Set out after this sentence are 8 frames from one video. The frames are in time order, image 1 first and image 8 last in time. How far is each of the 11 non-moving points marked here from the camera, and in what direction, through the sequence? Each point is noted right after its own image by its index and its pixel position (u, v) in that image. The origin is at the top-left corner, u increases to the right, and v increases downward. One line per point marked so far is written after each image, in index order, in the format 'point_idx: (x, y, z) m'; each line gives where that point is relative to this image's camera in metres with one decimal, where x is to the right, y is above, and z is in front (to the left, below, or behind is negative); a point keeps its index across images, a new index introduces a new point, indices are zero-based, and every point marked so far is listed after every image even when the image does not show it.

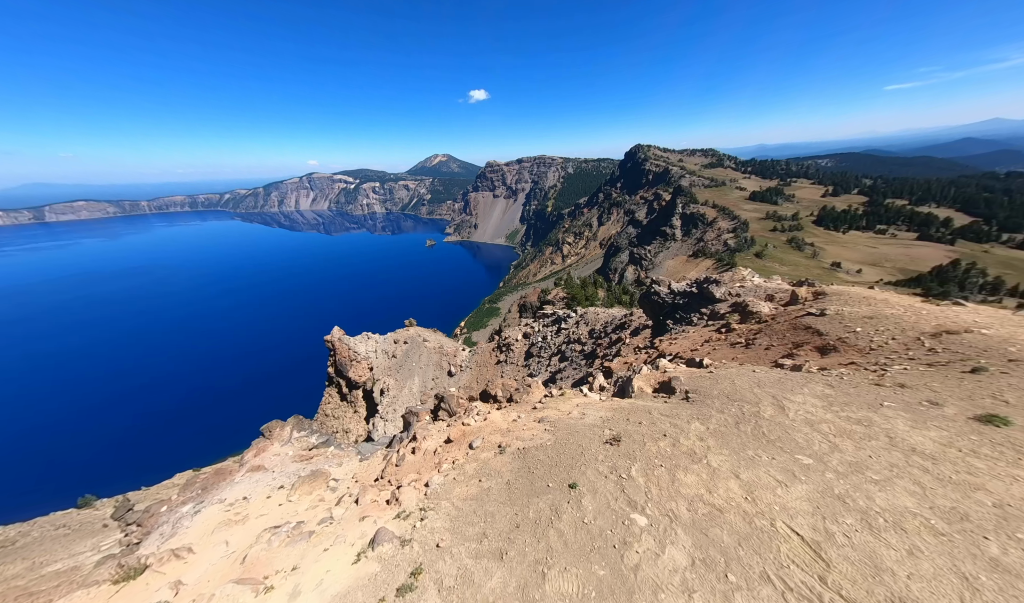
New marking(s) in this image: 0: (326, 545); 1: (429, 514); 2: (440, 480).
0: (-9.3, -11.3, +16.4) m
1: (-4.1, -10.1, +15.8) m
2: (-4.0, -9.6, +17.8) m
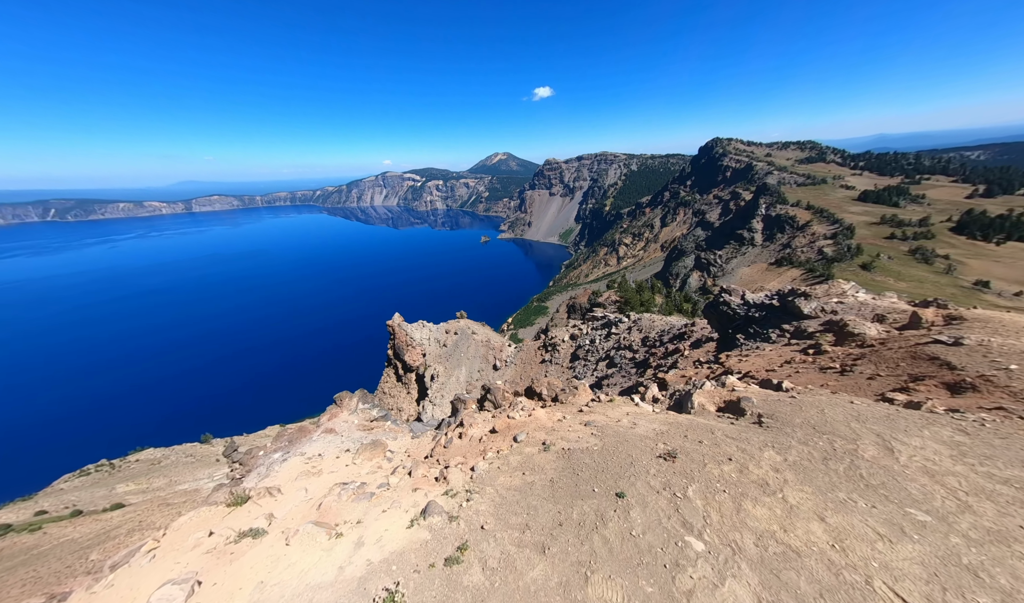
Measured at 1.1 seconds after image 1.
0: (-7.2, -10.9, +17.6) m
1: (-2.0, -9.9, +16.3) m
2: (-1.6, -9.4, +18.2) m
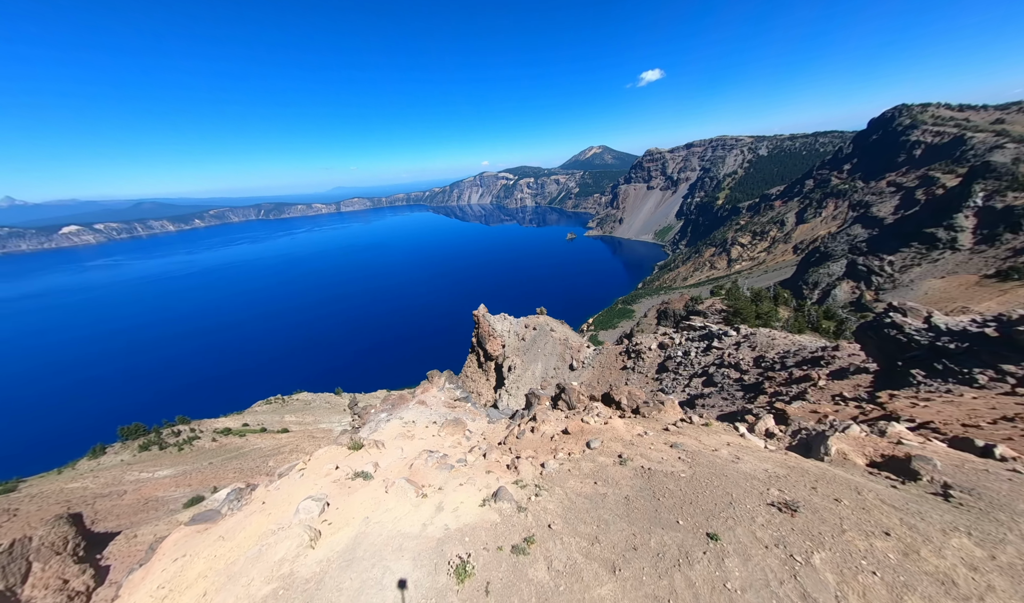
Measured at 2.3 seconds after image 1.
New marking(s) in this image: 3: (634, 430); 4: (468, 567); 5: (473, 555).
0: (-3.1, -10.5, +18.7) m
1: (+1.6, -9.8, +16.1) m
2: (+2.5, -9.3, +17.9) m
3: (+7.8, -8.2, +19.9) m
4: (-1.8, -10.9, +13.3) m
5: (-1.7, -10.9, +13.9) m
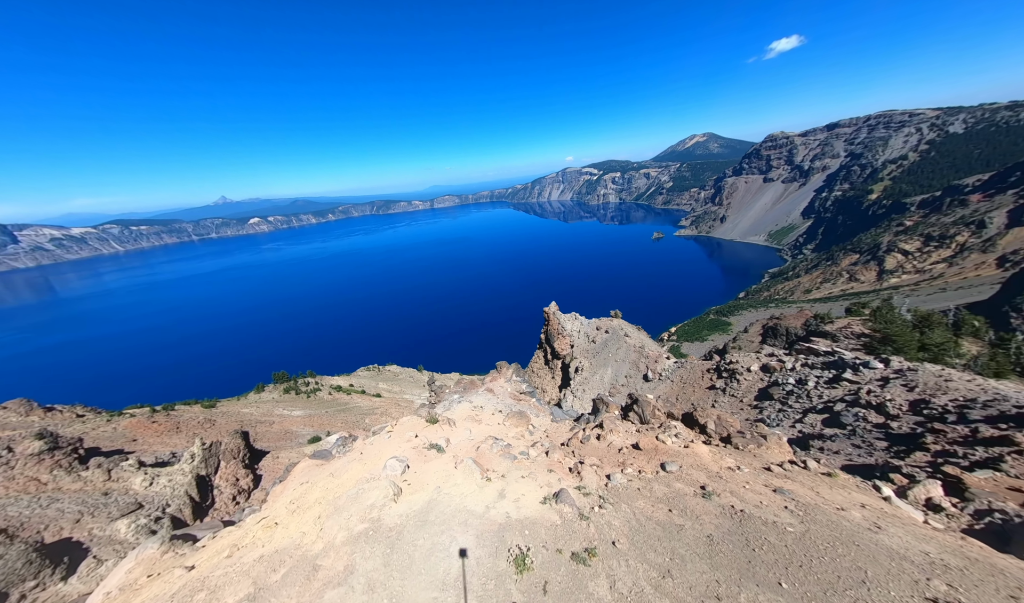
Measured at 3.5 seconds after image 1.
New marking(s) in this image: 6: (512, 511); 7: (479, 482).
0: (+0.6, -10.3, +18.8) m
1: (+4.7, -10.0, +15.2) m
2: (+5.9, -9.6, +16.7) m
3: (+11.7, -8.8, +17.5) m
4: (+0.6, -10.8, +13.2) m
5: (+0.8, -10.8, +13.8) m
6: (-0.1, -10.7, +15.9) m
7: (-2.0, -10.4, +18.2) m
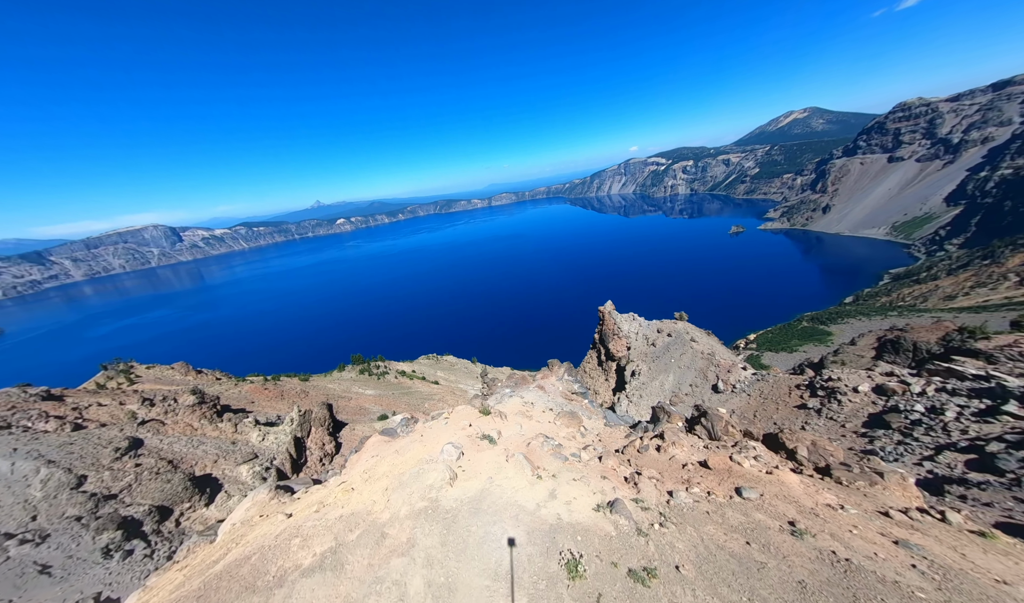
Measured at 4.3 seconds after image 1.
0: (+3.6, -10.2, +18.2) m
1: (+7.0, -10.0, +14.0) m
2: (+8.6, -9.7, +15.3) m
3: (+14.3, -9.0, +15.1) m
4: (+2.7, -10.8, +12.7) m
5: (+3.0, -10.8, +13.2) m
6: (+2.4, -10.6, +15.5) m
7: (+0.9, -10.3, +18.0) m
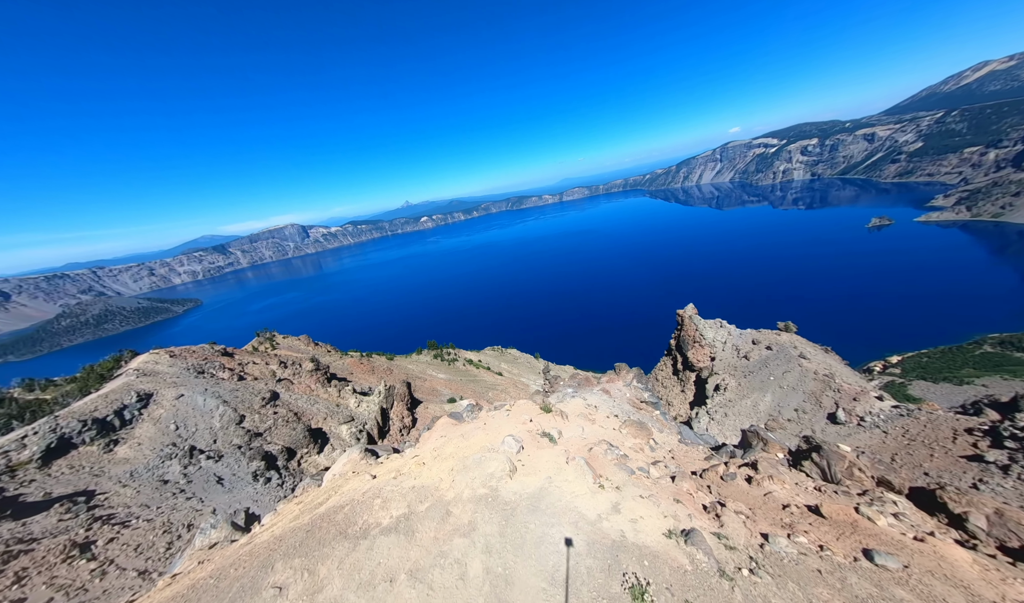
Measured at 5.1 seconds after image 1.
0: (+6.9, -10.3, +16.7) m
1: (+9.4, -10.3, +11.8) m
2: (+11.2, -10.0, +12.8) m
3: (+16.8, -9.6, +11.3) m
4: (+4.9, -10.9, +11.4) m
5: (+5.3, -10.9, +11.9) m
6: (+5.2, -10.7, +14.2) m
7: (+4.3, -10.3, +17.0) m
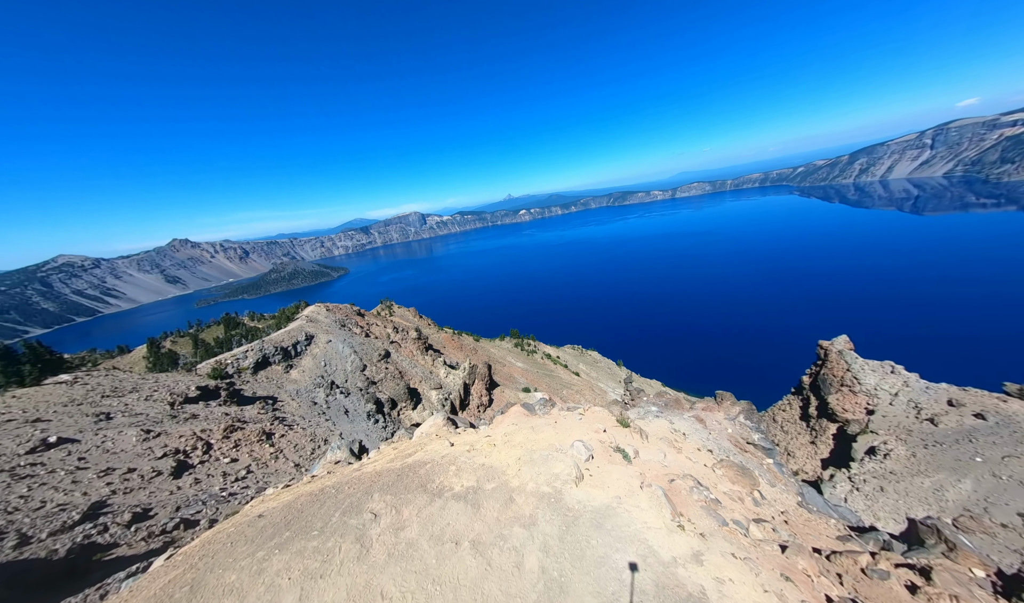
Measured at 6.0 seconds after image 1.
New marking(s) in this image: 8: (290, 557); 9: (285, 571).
0: (+9.9, -11.2, +13.7) m
1: (+10.9, -11.4, +8.4) m
2: (+12.9, -11.3, +8.7) m
3: (+17.8, -11.7, +5.8) m
4: (+6.4, -11.4, +9.3) m
5: (+6.9, -11.5, +9.6) m
6: (+7.5, -11.2, +11.9) m
7: (+7.5, -10.7, +14.8) m
8: (-9.2, -10.8, +13.4) m
9: (-9.0, -10.9, +12.8) m
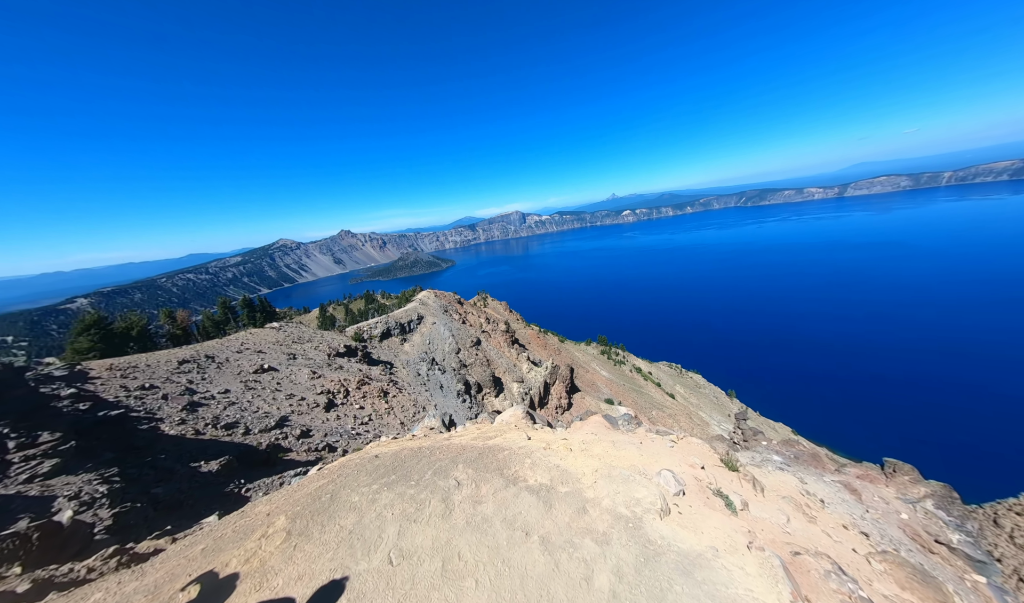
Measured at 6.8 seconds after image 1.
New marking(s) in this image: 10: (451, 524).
0: (+11.8, -12.4, +10.3) m
1: (+11.0, -12.7, +4.9) m
2: (+13.0, -12.8, +4.6) m
3: (+16.7, -13.7, +0.2) m
4: (+7.1, -12.2, +7.2) m
5: (+7.7, -12.3, +7.4) m
6: (+9.0, -12.2, +9.3) m
7: (+10.0, -11.8, +12.1) m
8: (-6.2, -10.0, +16.1) m
9: (-6.2, -10.1, +15.5) m
10: (-3.0, -10.5, +14.9) m
